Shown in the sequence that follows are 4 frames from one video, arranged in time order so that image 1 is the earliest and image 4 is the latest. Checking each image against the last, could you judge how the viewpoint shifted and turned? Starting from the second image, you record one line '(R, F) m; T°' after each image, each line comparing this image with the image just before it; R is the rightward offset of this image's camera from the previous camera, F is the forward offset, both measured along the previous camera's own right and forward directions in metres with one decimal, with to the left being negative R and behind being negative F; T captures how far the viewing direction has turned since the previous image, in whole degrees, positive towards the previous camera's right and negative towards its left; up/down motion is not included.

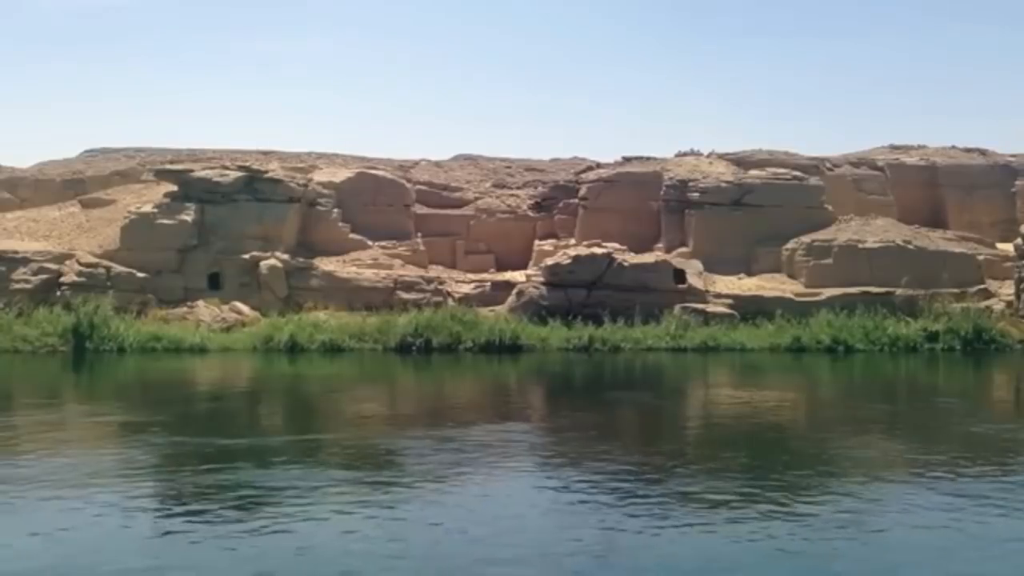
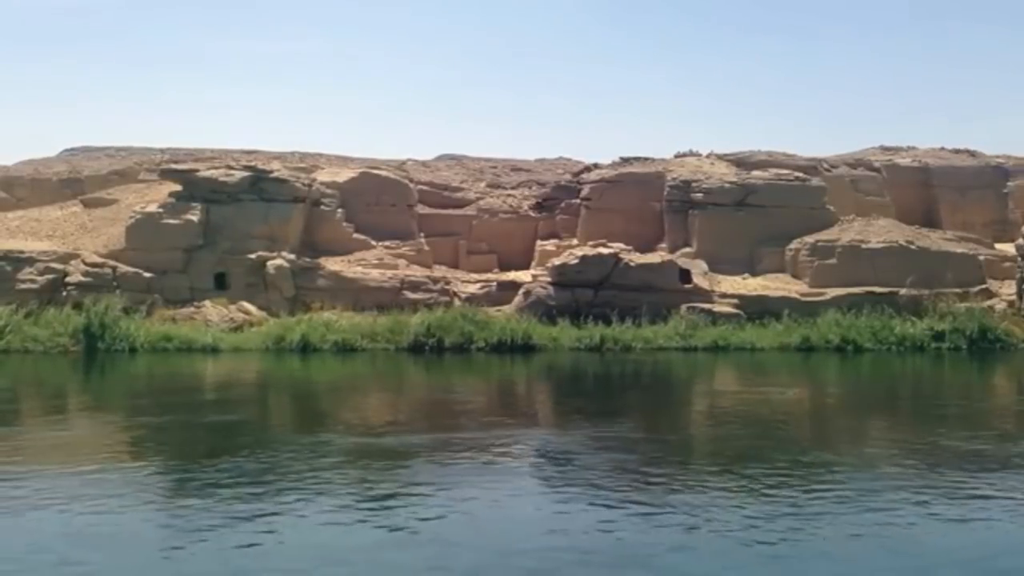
(-0.8, -0.1) m; +1°
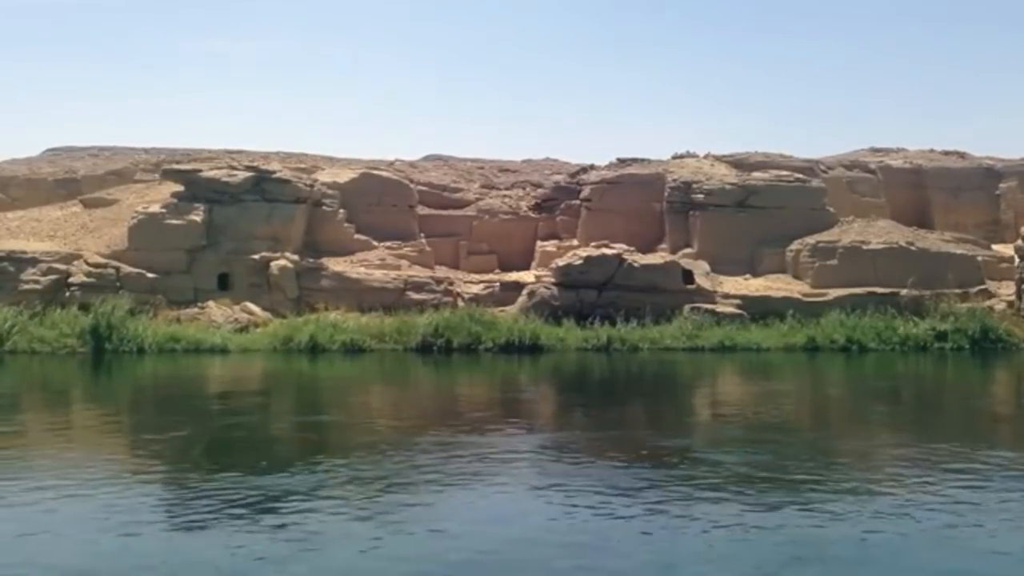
(-0.6, -0.1) m; +1°
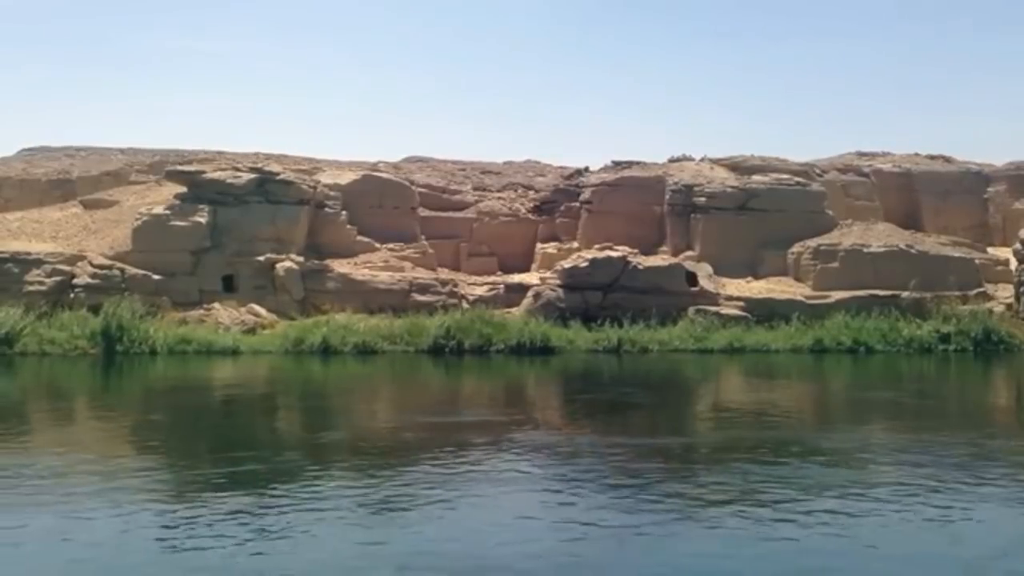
(-0.9, -0.1) m; +2°
